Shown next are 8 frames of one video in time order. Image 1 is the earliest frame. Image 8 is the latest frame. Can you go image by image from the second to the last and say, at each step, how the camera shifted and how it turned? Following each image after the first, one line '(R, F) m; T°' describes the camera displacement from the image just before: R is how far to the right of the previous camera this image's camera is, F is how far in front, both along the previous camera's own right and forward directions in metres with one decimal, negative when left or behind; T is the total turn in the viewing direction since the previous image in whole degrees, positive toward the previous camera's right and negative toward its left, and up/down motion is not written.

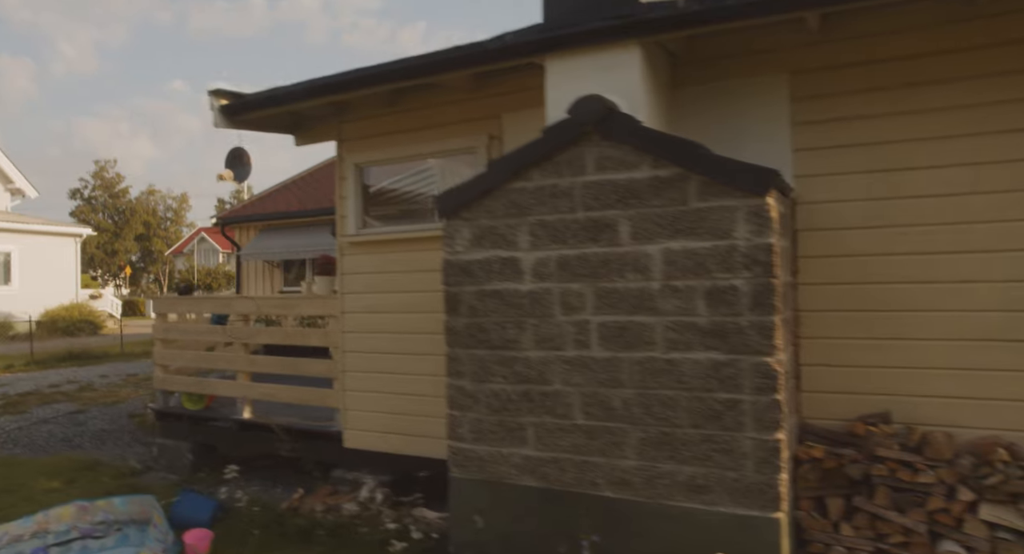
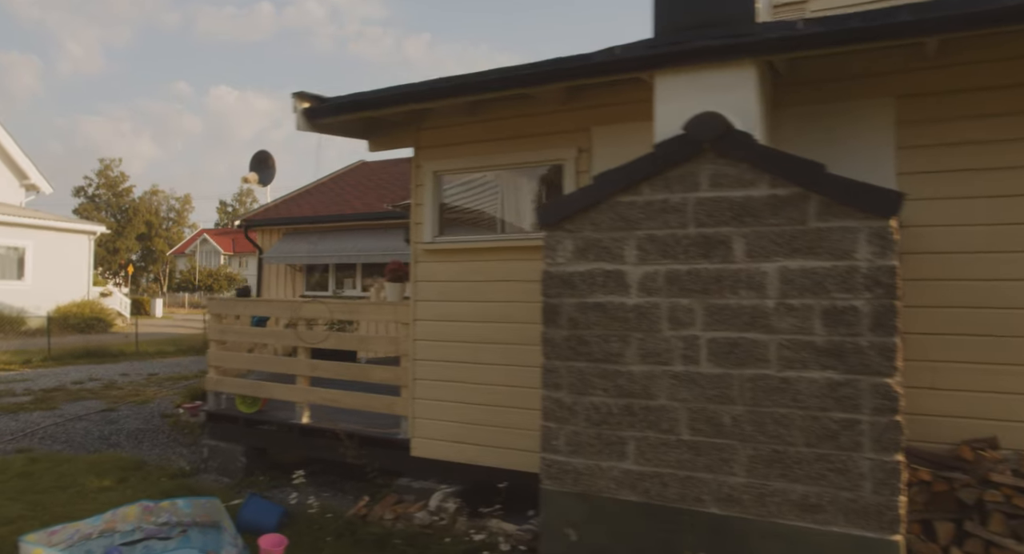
(-0.6, 0.0) m; 0°
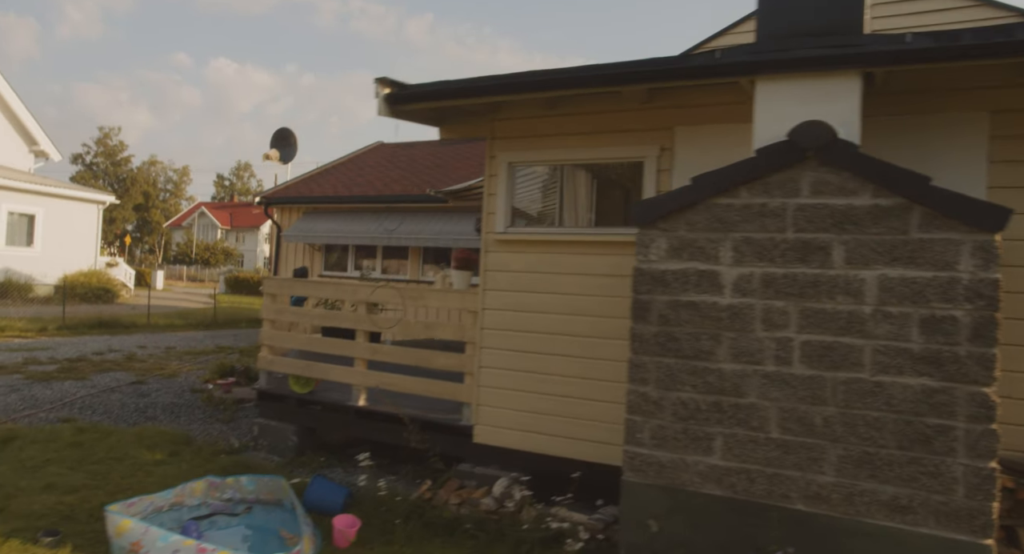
(-0.5, -0.1) m; +1°
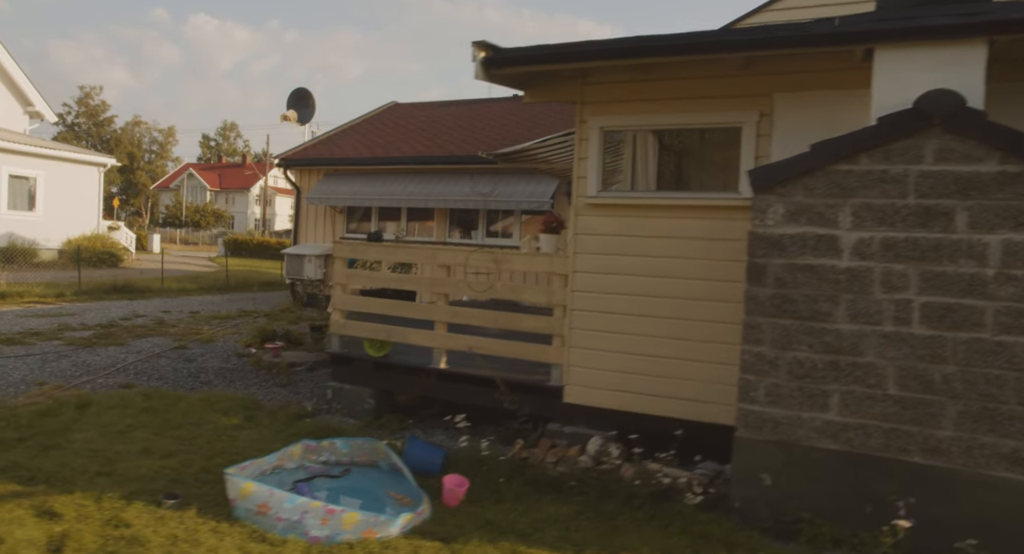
(-0.7, -0.1) m; +1°
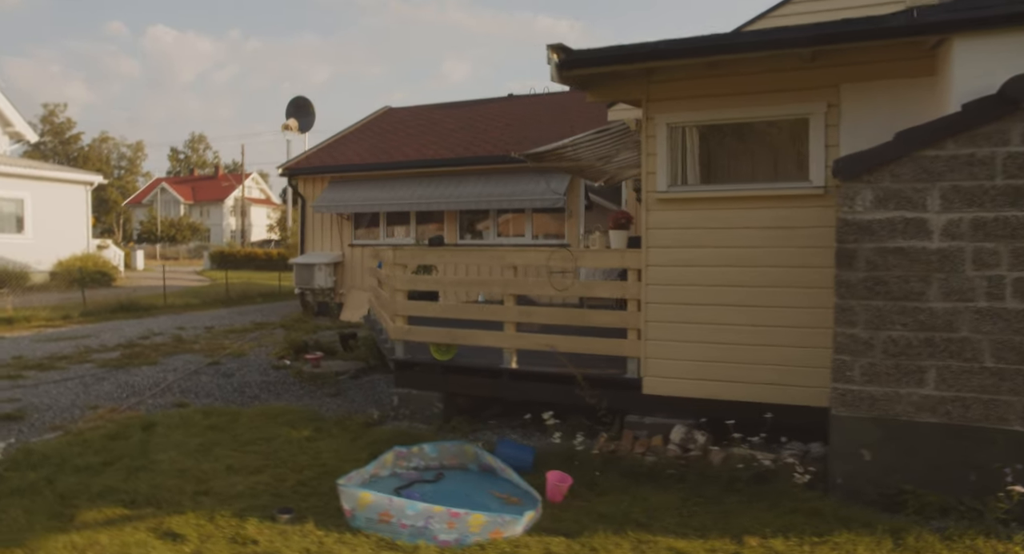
(-0.7, -0.1) m; +2°
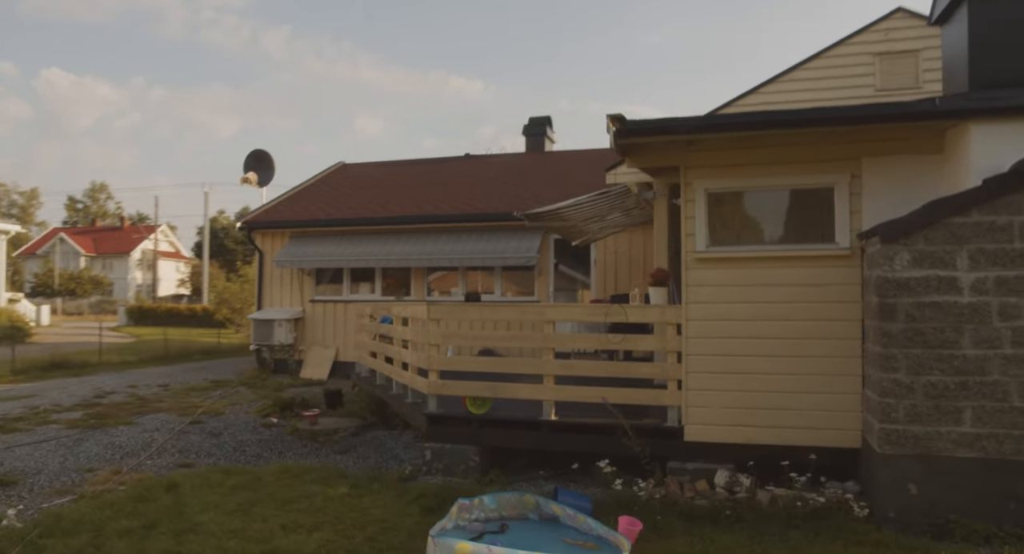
(-1.1, -0.1) m; +8°
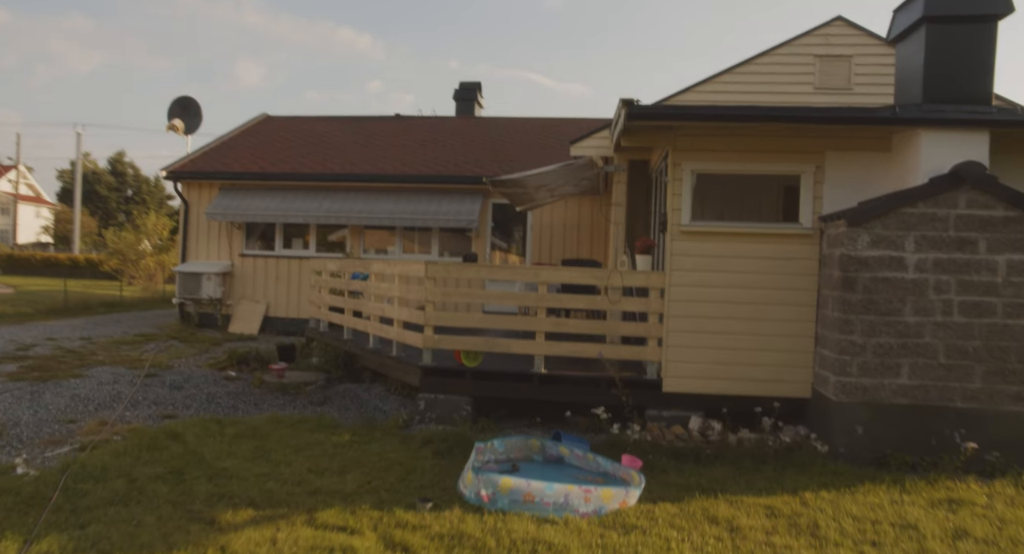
(-1.0, -0.3) m; +10°
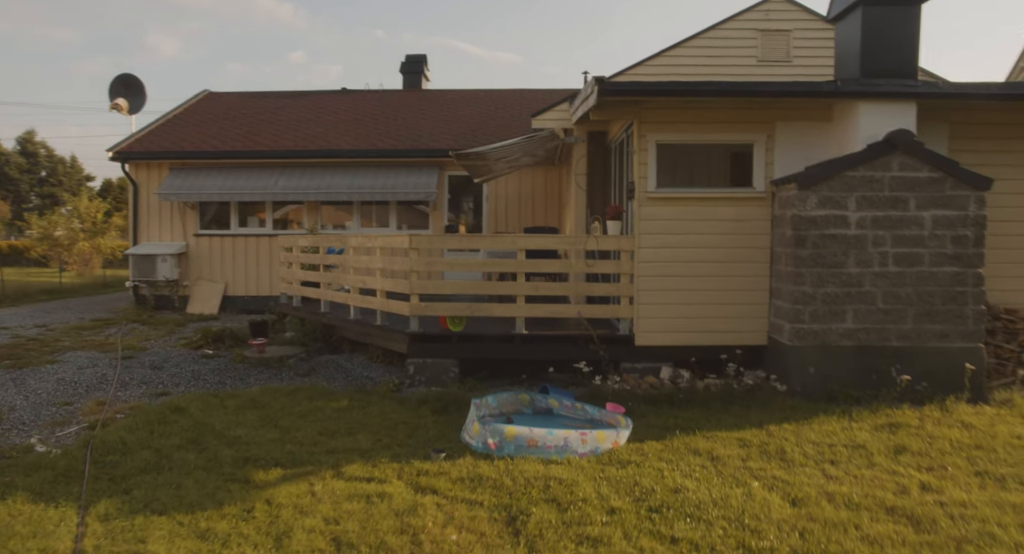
(-0.4, -0.4) m; +5°
